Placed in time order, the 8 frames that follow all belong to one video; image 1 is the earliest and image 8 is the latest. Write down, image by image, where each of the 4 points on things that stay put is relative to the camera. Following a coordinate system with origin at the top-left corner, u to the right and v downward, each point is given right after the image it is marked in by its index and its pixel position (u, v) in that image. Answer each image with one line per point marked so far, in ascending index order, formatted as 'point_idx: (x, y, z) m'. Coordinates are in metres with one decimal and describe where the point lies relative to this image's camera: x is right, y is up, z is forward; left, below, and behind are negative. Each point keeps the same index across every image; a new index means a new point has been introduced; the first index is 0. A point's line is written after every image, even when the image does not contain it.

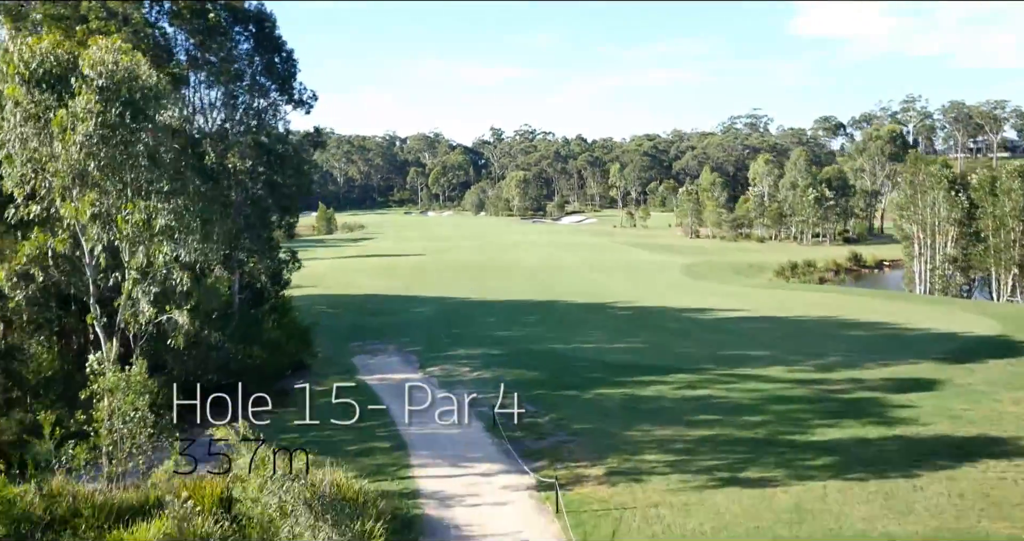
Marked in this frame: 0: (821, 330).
0: (+6.2, -1.2, +17.7) m
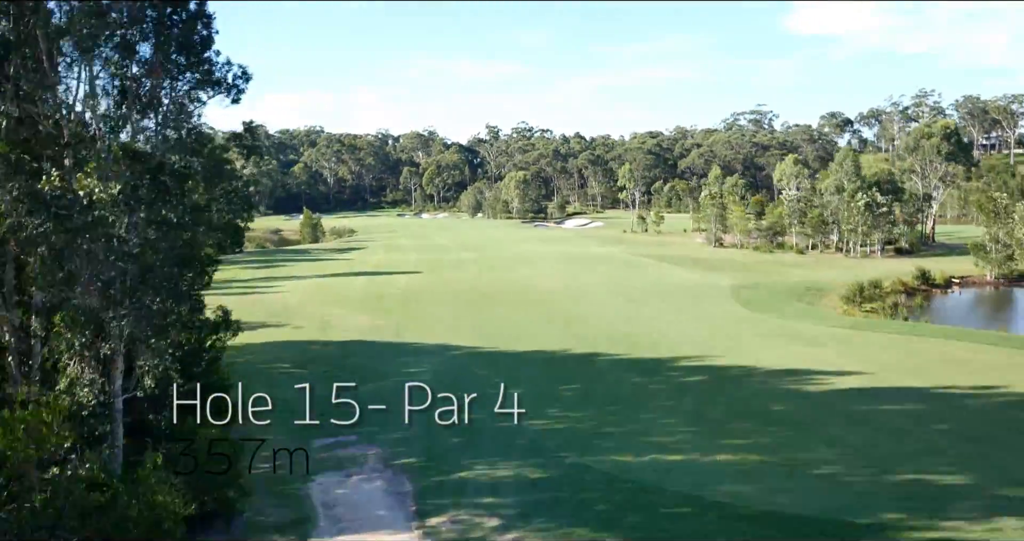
0: (+6.8, -2.0, +12.1) m
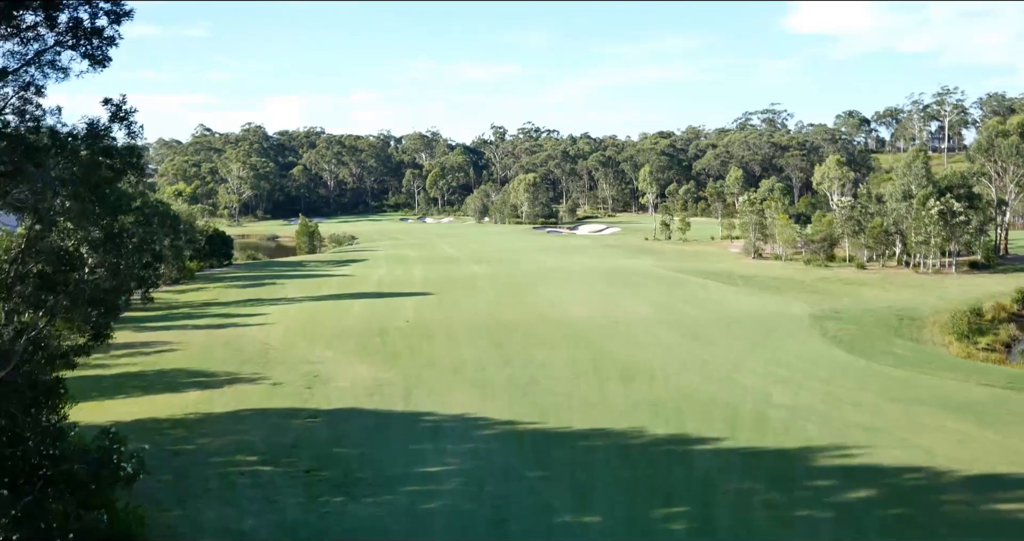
0: (+7.6, -2.7, +7.1) m
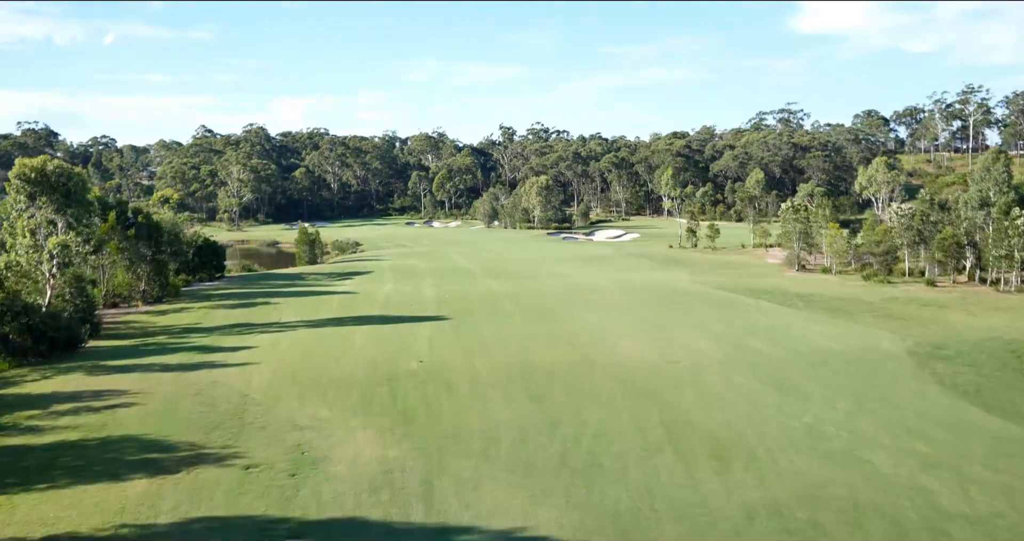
0: (+8.3, -3.3, +2.8) m
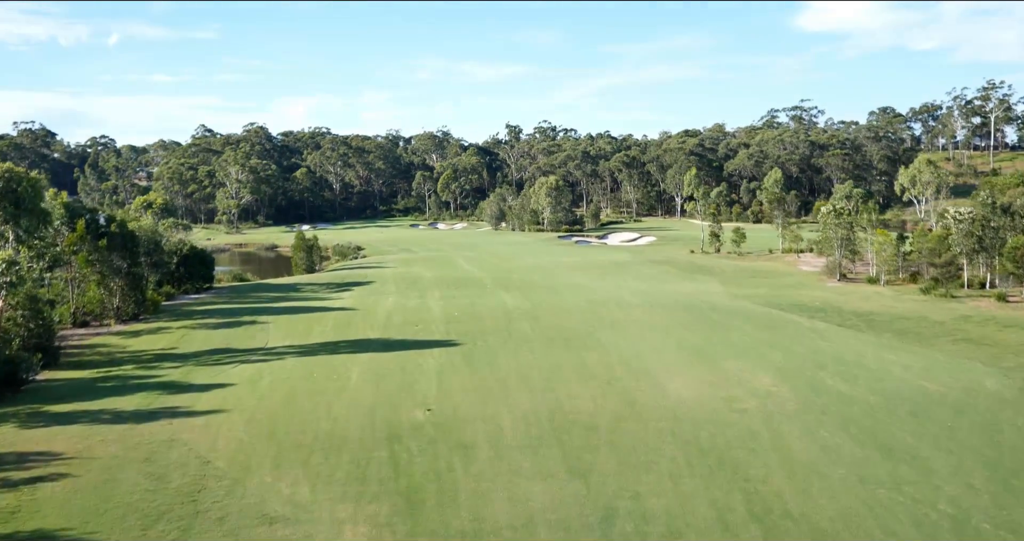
0: (+8.7, -3.8, -0.8) m
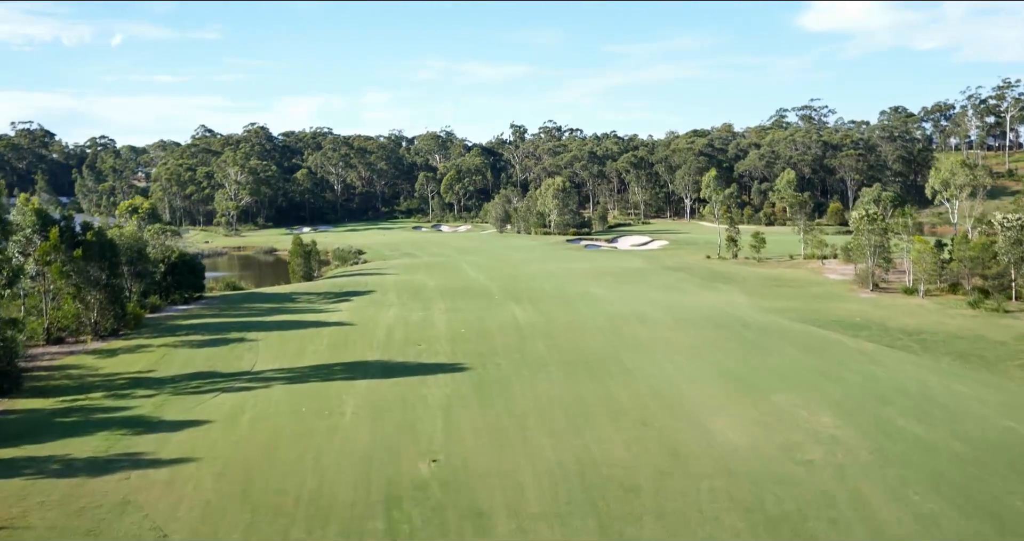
0: (+9.0, -4.2, -3.3) m
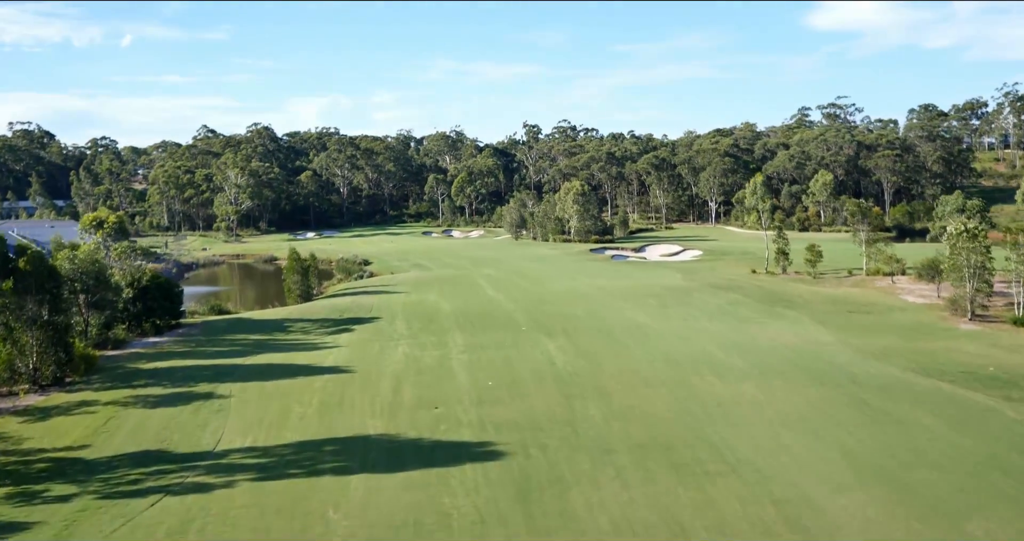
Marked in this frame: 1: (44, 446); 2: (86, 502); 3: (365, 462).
0: (+9.7, -5.1, -9.0) m
1: (-9.5, -3.6, +17.9) m
2: (-6.9, -3.7, +14.1) m
3: (-2.6, -3.4, +15.5) m
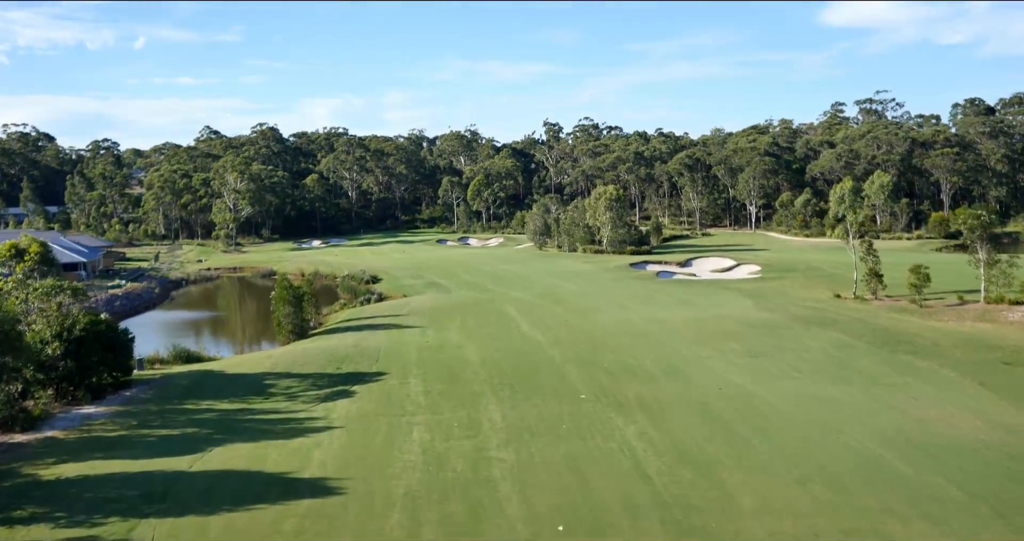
0: (+10.6, -6.3, -17.0) m
1: (-8.3, -4.8, +10.1) m
2: (-5.8, -5.0, +6.4) m
3: (-1.4, -4.6, +7.6) m
